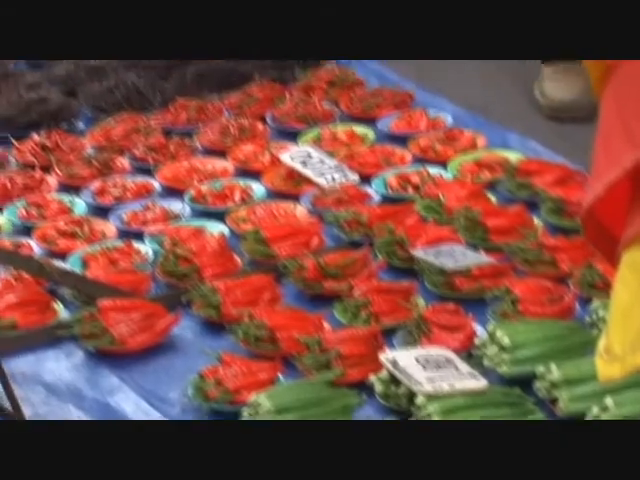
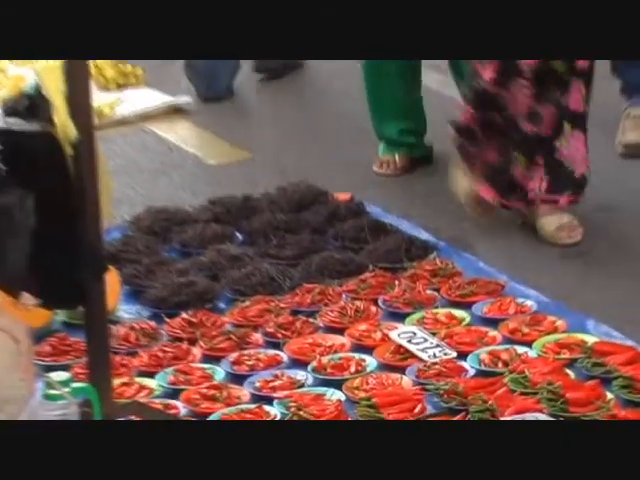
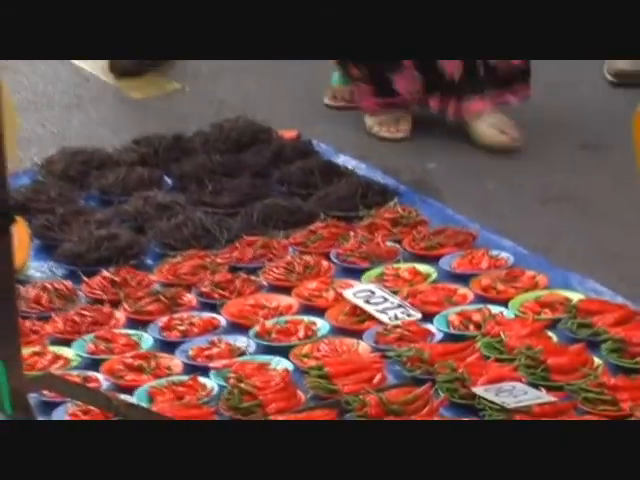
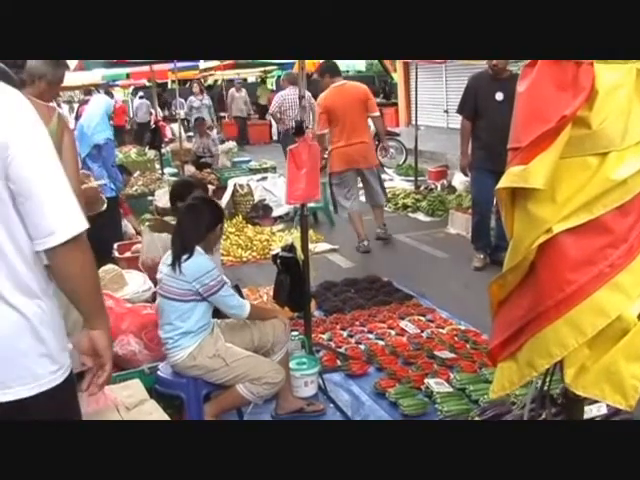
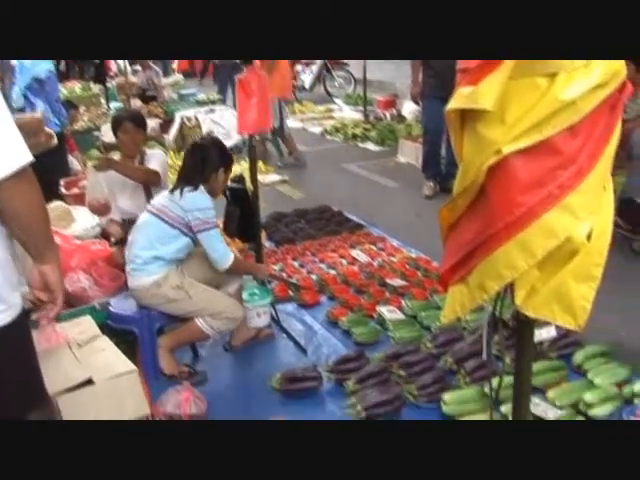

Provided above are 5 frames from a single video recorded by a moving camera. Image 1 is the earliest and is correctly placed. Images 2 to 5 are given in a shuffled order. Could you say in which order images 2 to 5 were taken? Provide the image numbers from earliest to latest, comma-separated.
3, 2, 4, 5
